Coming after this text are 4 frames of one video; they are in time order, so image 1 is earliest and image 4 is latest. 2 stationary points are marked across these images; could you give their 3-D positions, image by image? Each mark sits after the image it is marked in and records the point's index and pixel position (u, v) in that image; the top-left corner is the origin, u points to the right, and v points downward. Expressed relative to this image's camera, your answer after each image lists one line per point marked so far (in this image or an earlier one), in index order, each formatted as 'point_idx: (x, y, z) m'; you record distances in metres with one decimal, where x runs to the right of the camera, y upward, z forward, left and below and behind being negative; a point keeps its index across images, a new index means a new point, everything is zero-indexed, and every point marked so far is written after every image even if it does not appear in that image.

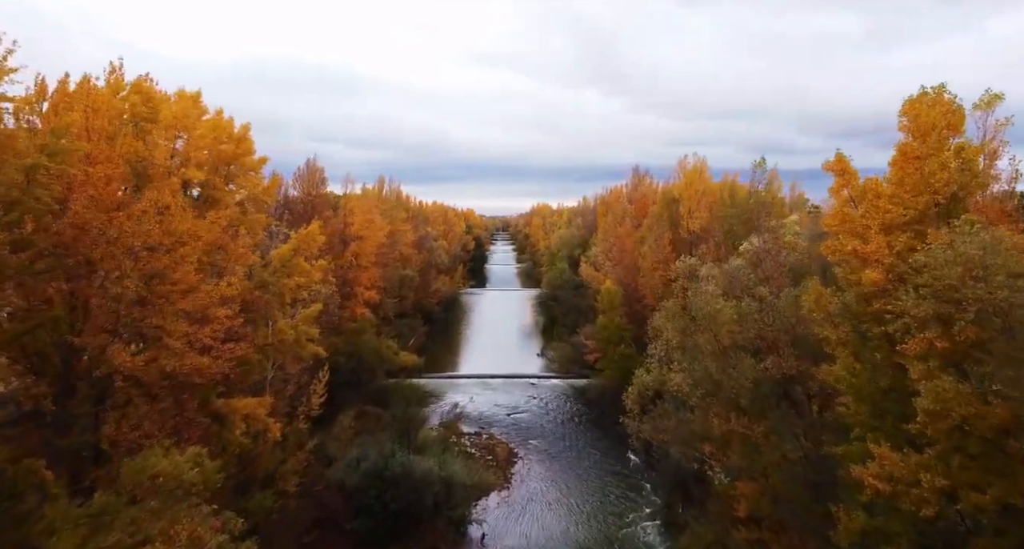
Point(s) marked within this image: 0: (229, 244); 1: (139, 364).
0: (-5.8, +0.6, +14.3) m
1: (-5.8, -1.4, +10.6) m
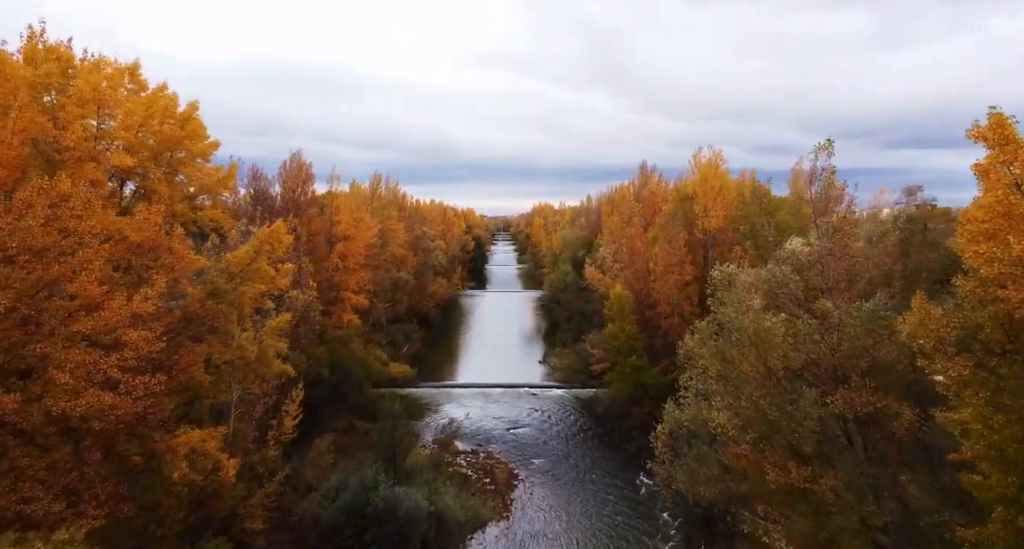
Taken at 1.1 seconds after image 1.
0: (-5.8, +0.5, +11.8) m
1: (-5.8, -1.5, +8.1) m
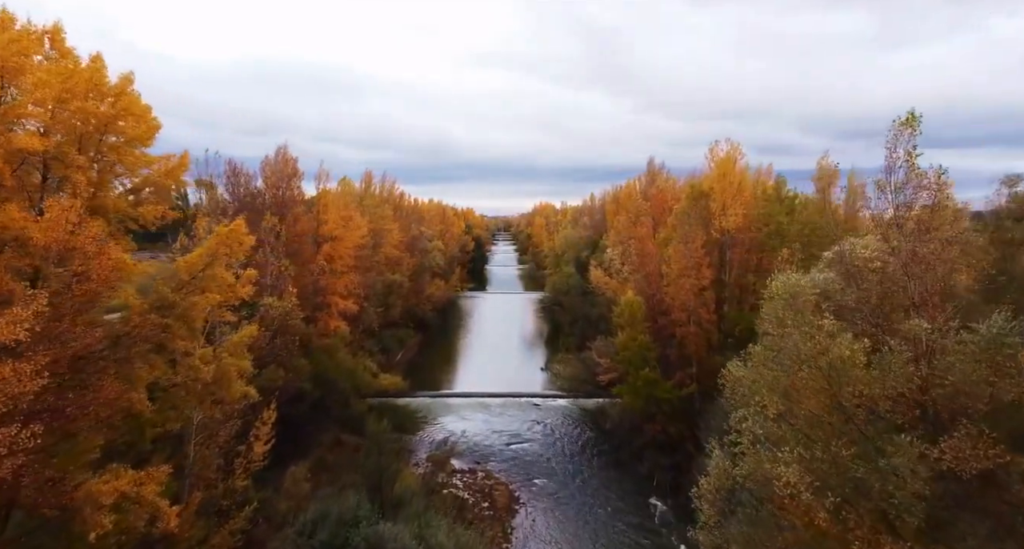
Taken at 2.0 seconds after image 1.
0: (-5.8, +0.4, +9.5) m
1: (-5.8, -1.7, +5.8) m
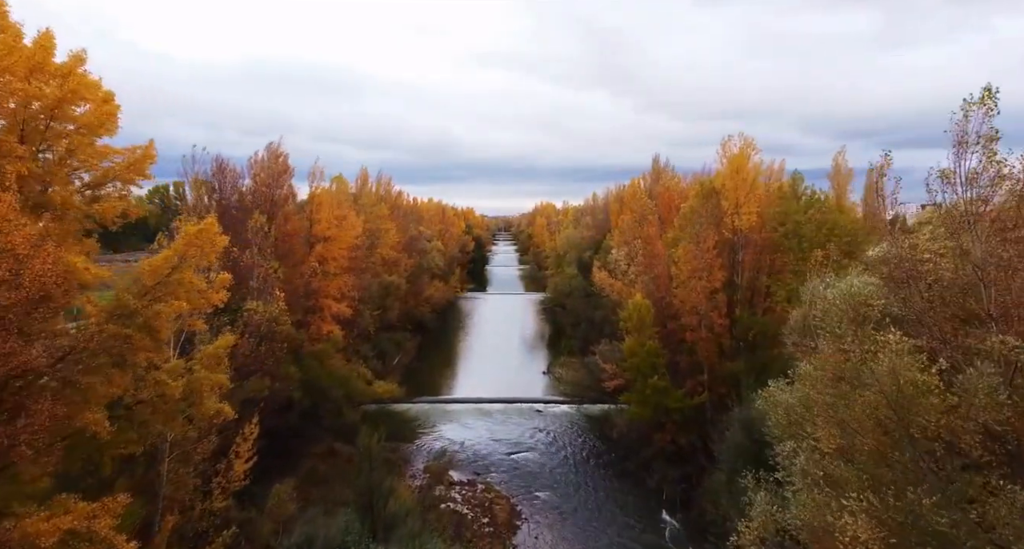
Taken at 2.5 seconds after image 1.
0: (-5.8, +0.3, +8.2) m
1: (-5.7, -1.7, +4.5) m
